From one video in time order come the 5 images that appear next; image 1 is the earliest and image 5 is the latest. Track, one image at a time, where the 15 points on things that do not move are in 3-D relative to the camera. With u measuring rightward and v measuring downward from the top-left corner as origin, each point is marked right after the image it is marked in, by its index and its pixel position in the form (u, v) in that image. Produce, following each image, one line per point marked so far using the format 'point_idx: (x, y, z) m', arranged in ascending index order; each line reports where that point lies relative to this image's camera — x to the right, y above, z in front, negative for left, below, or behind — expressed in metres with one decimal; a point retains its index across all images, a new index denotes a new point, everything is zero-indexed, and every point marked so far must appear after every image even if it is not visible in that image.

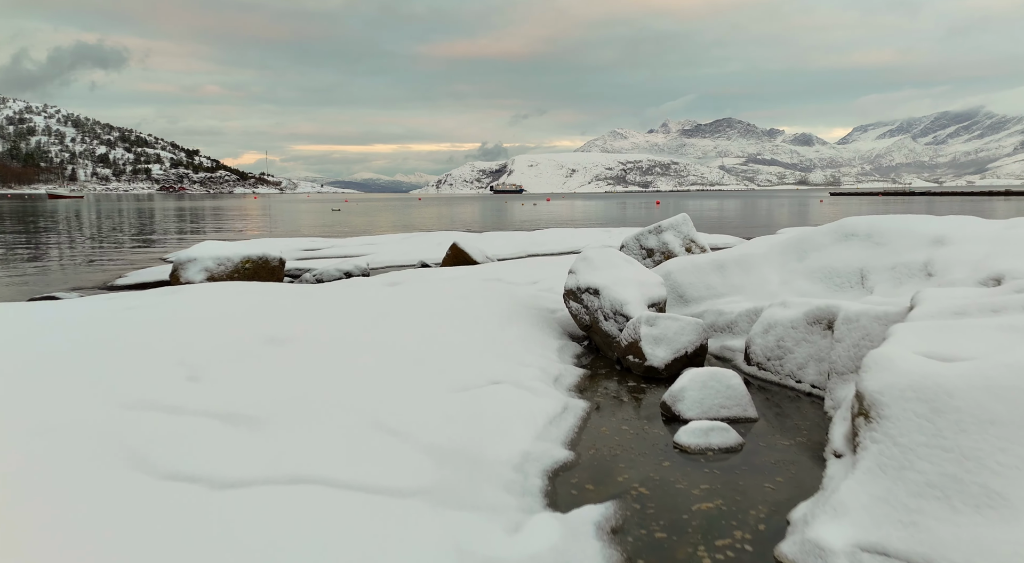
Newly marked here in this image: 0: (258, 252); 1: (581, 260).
0: (-6.5, +0.7, +16.3) m
1: (+1.2, +0.4, +11.4) m
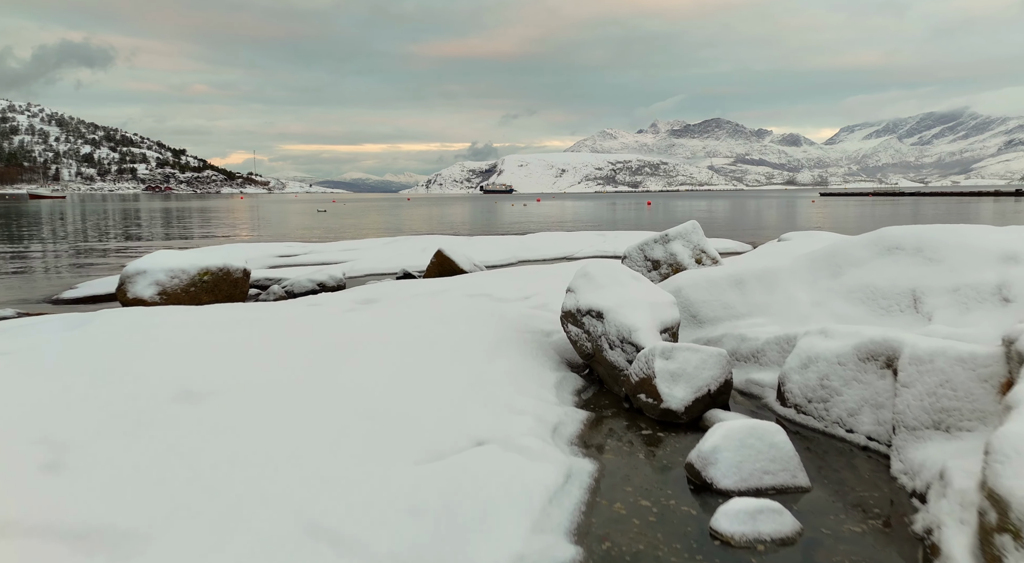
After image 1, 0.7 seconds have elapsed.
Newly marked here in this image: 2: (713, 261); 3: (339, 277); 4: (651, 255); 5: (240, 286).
0: (-6.7, +0.4, +14.6) m
1: (+1.0, +0.1, +9.8) m
2: (+4.0, +0.4, +12.8) m
3: (-4.9, +0.2, +18.0) m
4: (+2.8, +0.5, +12.8) m
5: (-6.5, -0.1, +15.3) m
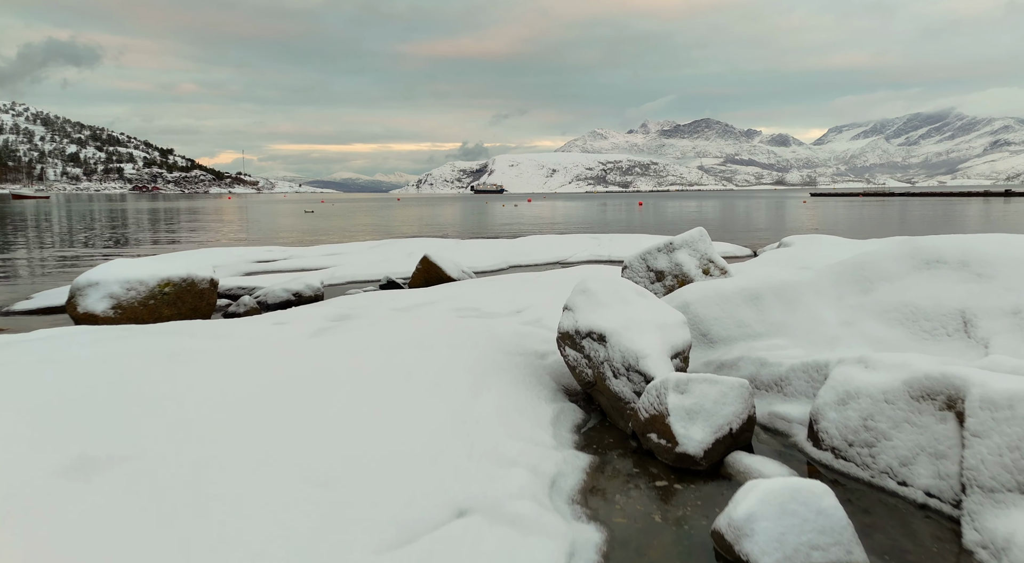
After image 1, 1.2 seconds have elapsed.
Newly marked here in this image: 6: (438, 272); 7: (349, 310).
0: (-6.9, +0.2, +13.4) m
1: (+0.9, -0.2, +8.7) m
2: (+3.8, +0.2, +11.7) m
3: (-5.1, -0.1, +16.7) m
4: (+2.6, +0.3, +11.7) m
5: (-6.7, -0.4, +14.1) m
6: (-2.2, +0.3, +19.2) m
7: (-3.0, -0.5, +11.7) m
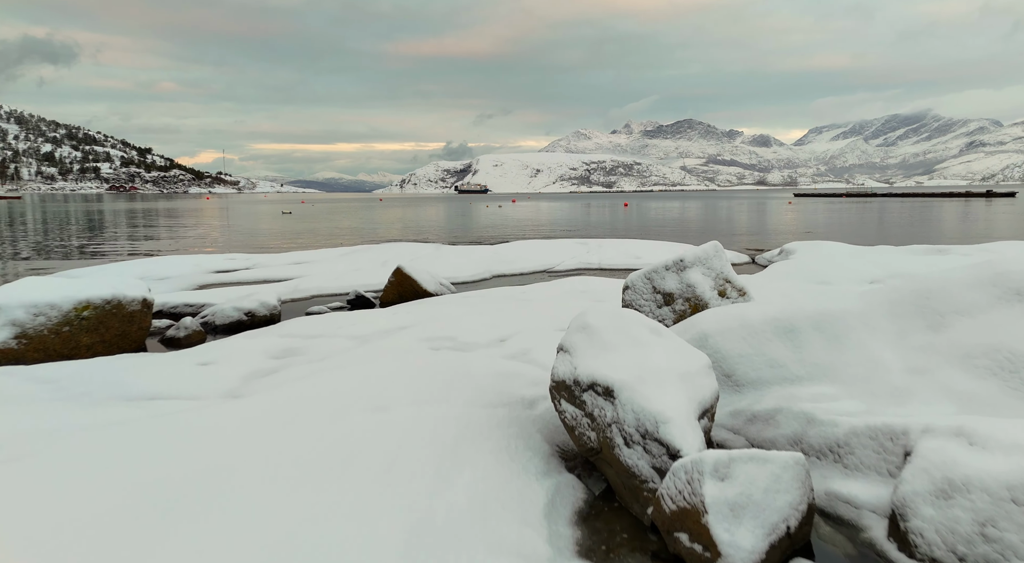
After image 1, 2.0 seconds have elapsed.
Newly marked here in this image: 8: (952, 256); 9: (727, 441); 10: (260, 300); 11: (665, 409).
0: (-7.2, -0.2, +11.4) m
1: (+0.7, -0.5, +6.9) m
2: (+3.5, -0.2, +10.0) m
3: (-5.5, -0.5, +14.8) m
4: (+2.3, -0.1, +10.0) m
5: (-7.0, -0.8, +12.1) m
6: (-2.7, -0.1, +17.3) m
7: (-3.2, -0.9, +9.7) m
8: (+10.5, +0.6, +15.4) m
9: (+2.4, -1.8, +7.2) m
10: (-5.7, -0.4, +14.7) m
11: (+1.4, -1.2, +5.9) m
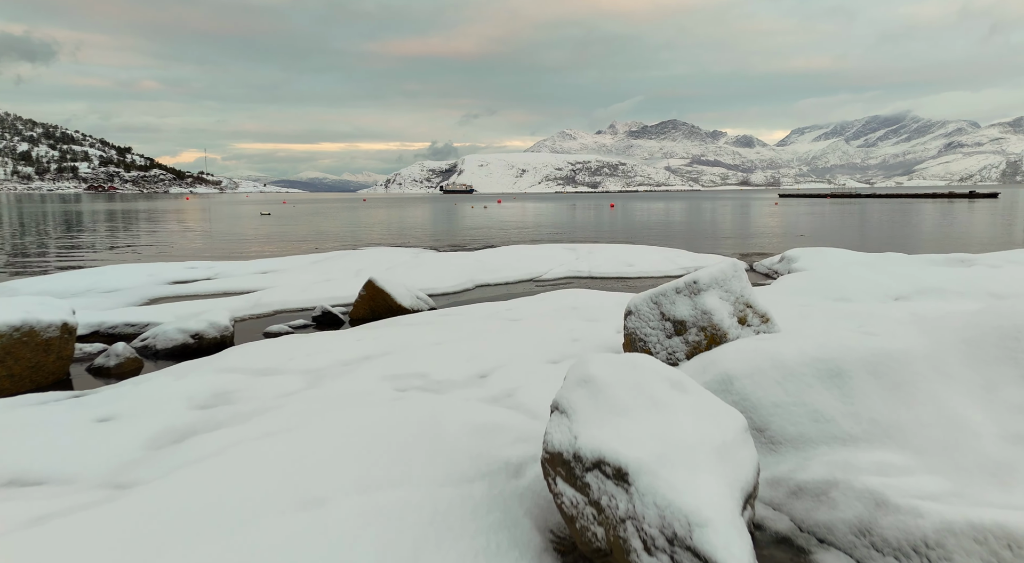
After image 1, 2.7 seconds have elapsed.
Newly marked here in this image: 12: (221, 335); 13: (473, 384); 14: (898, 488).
0: (-7.5, -0.6, +9.6) m
1: (+0.5, -0.9, +5.3) m
2: (+3.3, -0.5, +8.4) m
3: (-5.8, -0.8, +13.0) m
4: (+2.1, -0.4, +8.4) m
5: (-7.3, -1.1, +10.3) m
6: (-3.1, -0.5, +15.7) m
7: (-3.5, -1.2, +8.1) m
8: (+10.2, +0.3, +14.1) m
9: (+2.2, -2.1, +5.7) m
10: (-6.1, -0.8, +12.9) m
11: (+1.3, -1.5, +4.3) m
12: (-5.8, -1.1, +12.9) m
13: (-0.5, -1.3, +8.2) m
14: (+3.1, -1.7, +5.1) m
